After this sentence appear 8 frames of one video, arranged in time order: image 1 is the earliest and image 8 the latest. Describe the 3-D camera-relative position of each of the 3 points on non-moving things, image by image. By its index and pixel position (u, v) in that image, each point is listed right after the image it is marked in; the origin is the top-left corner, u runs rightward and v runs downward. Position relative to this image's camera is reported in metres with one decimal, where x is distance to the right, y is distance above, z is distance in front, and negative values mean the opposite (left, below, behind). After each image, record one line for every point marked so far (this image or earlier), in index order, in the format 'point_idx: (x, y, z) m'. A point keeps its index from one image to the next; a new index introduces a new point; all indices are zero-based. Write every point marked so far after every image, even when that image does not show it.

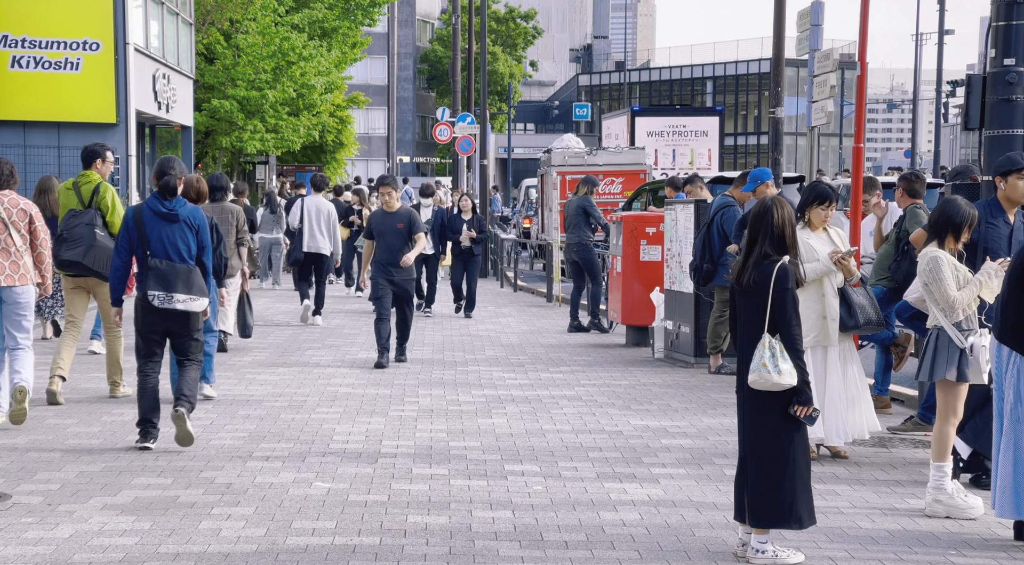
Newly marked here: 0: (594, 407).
0: (+0.6, -0.9, +10.6) m
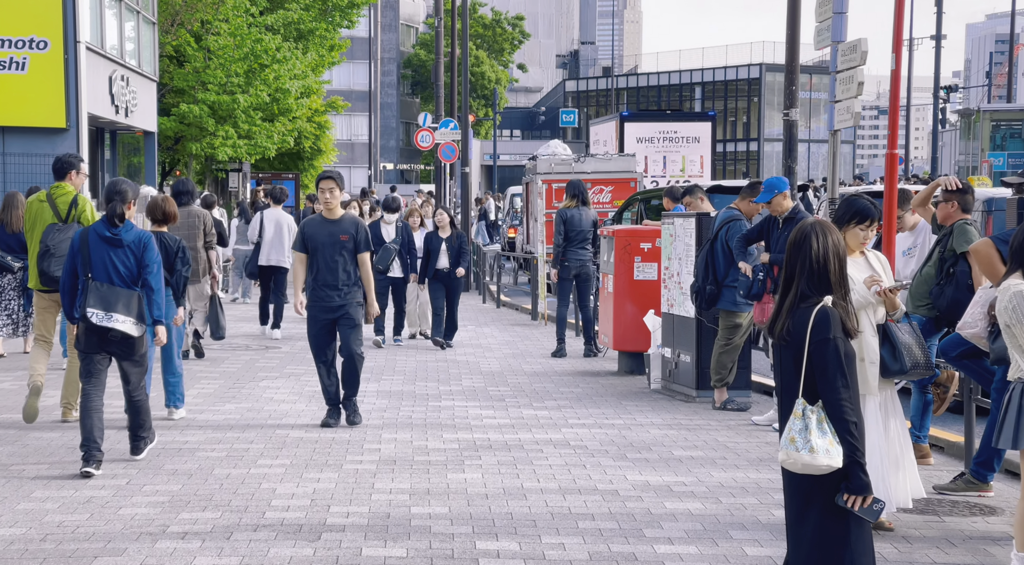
0: (+0.4, -1.1, +9.1) m
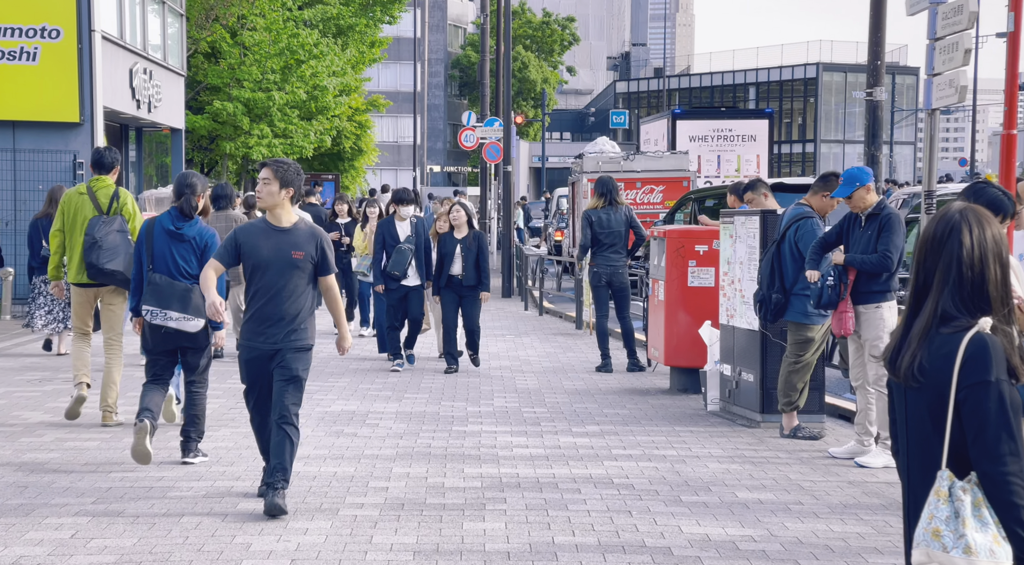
0: (+0.6, -1.1, +7.6) m
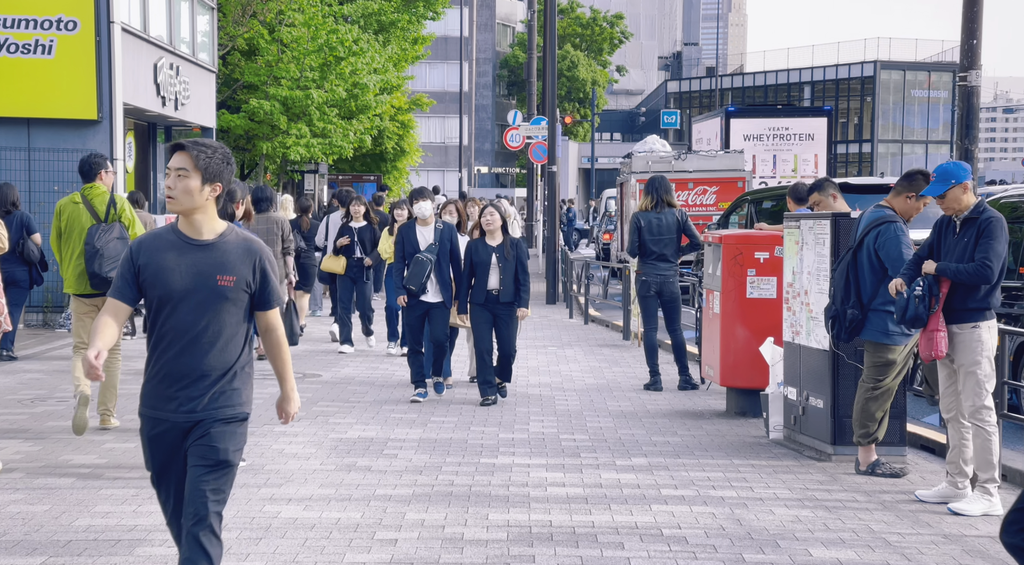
0: (+0.7, -1.2, +6.4) m
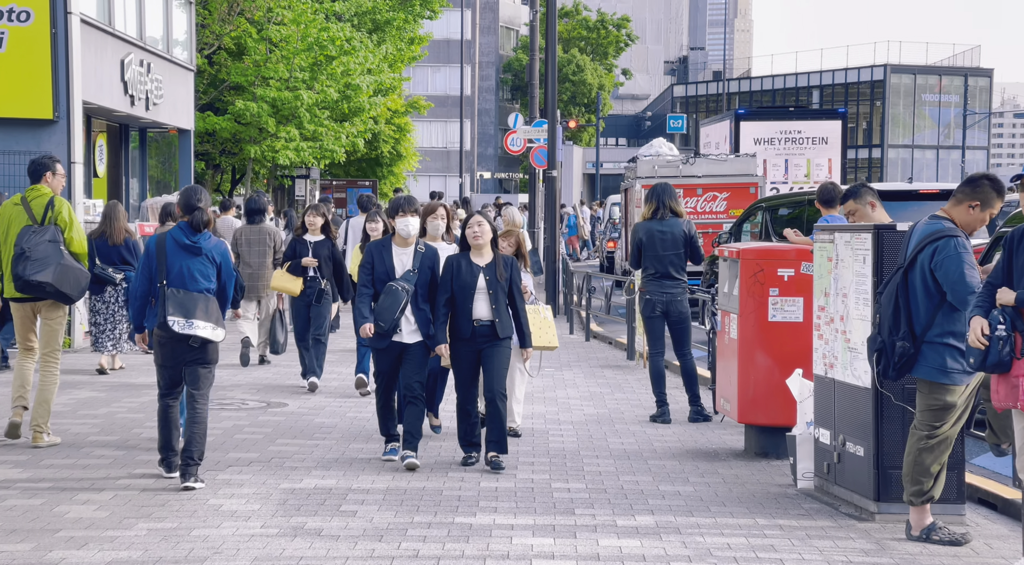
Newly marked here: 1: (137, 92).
0: (+0.6, -1.3, +4.9) m
1: (-4.8, +2.4, +18.5) m
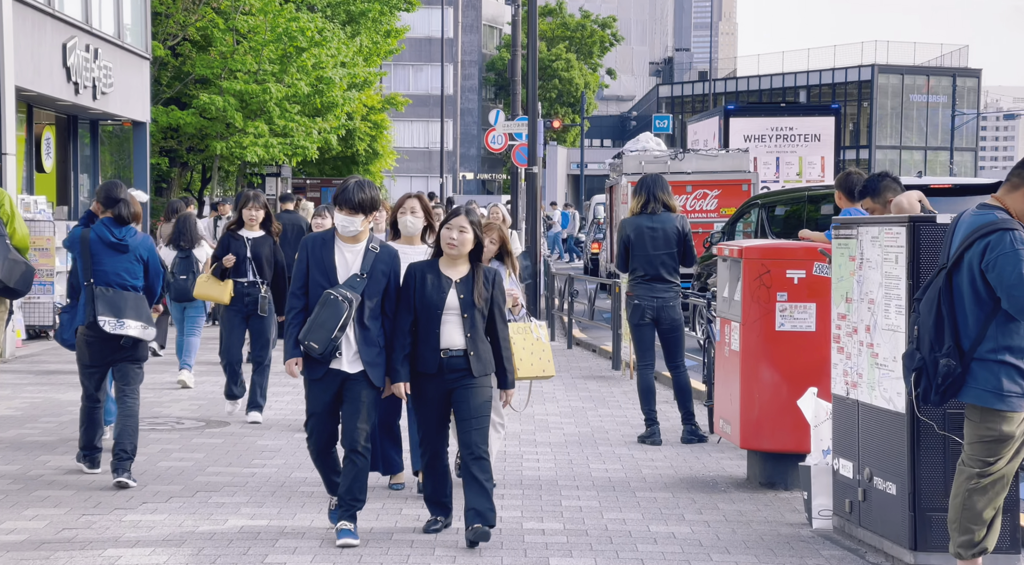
0: (+0.5, -1.3, +3.6) m
1: (-5.0, +2.4, +17.1) m
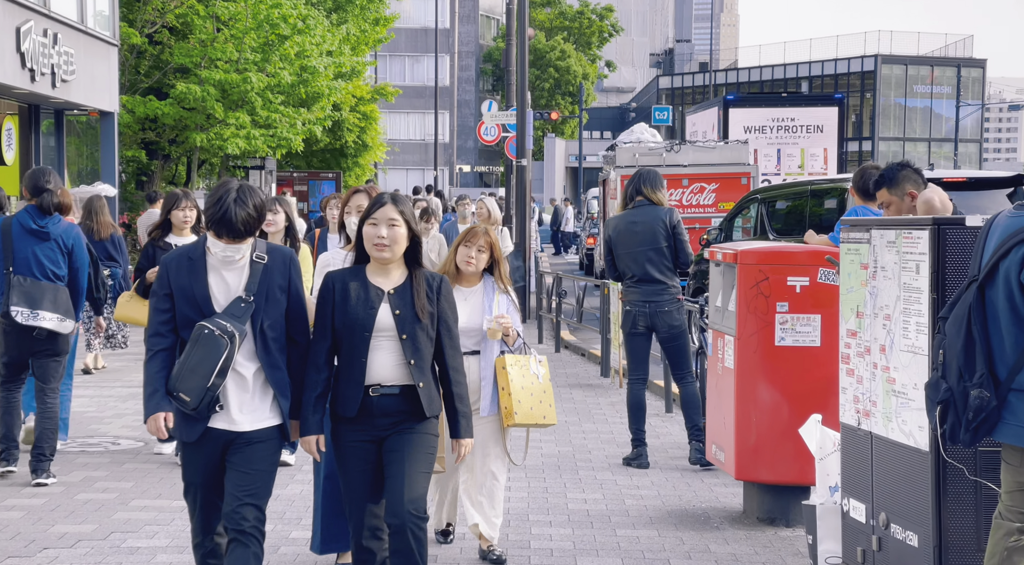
0: (+0.3, -1.4, +2.6) m
1: (-5.2, +2.4, +16.1) m
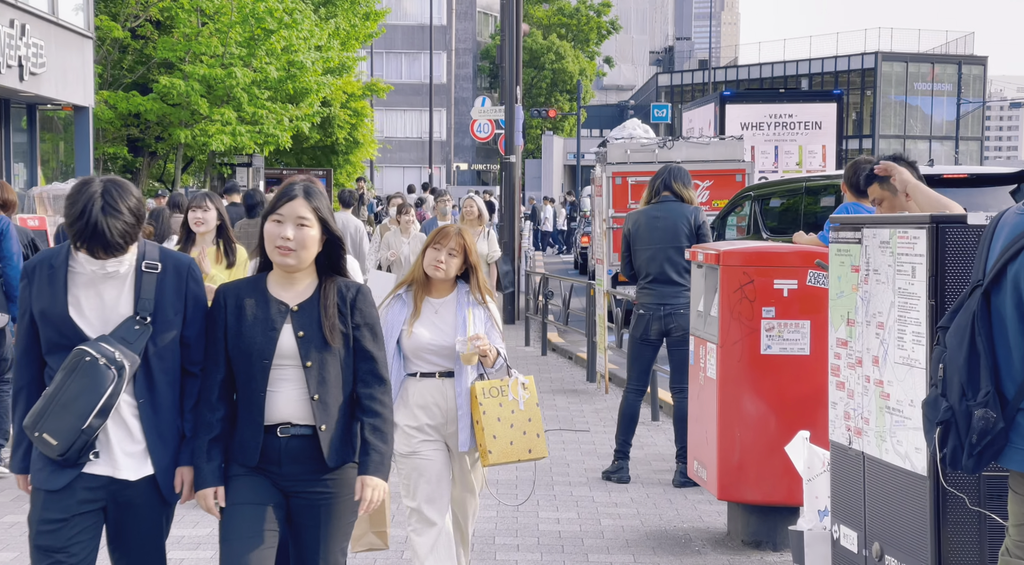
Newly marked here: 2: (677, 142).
0: (+0.1, -1.4, +2.1) m
1: (-5.4, +2.4, +15.6) m
2: (+2.1, +1.8, +18.5) m
